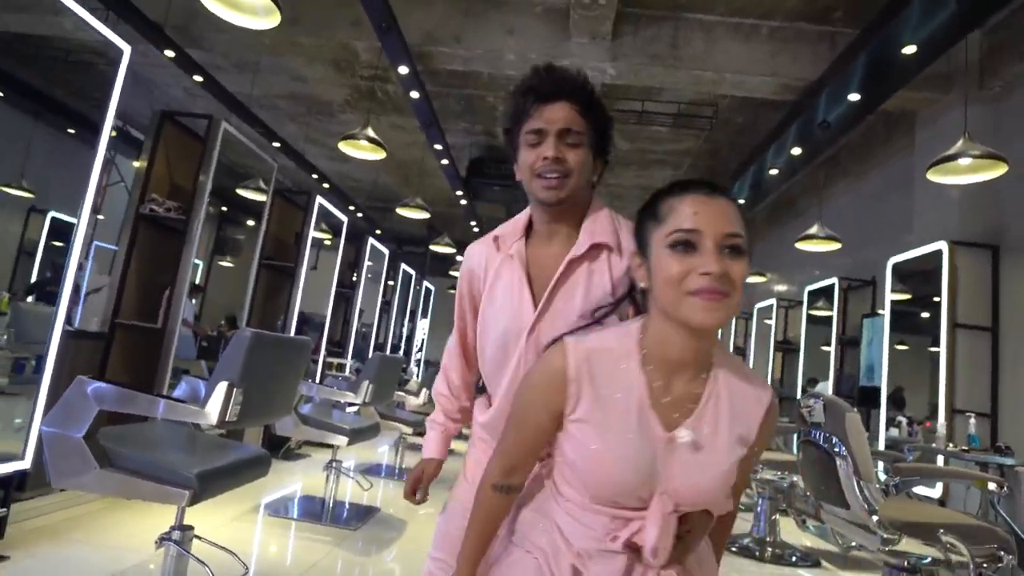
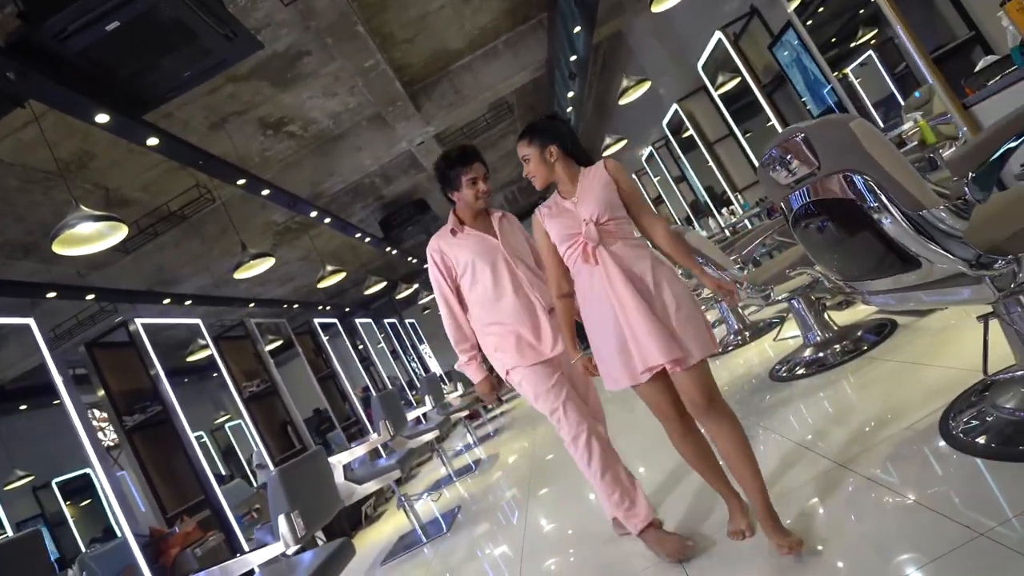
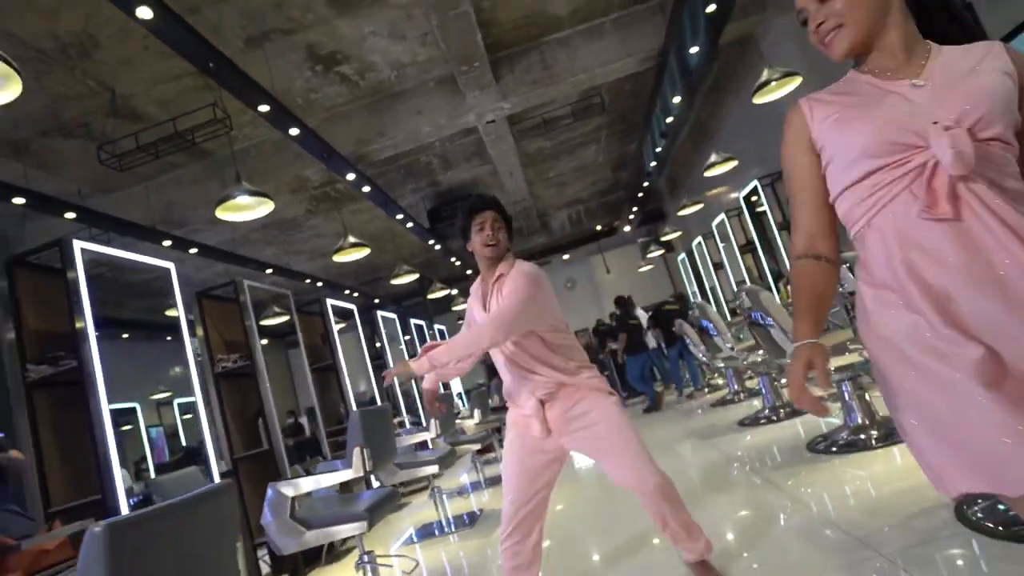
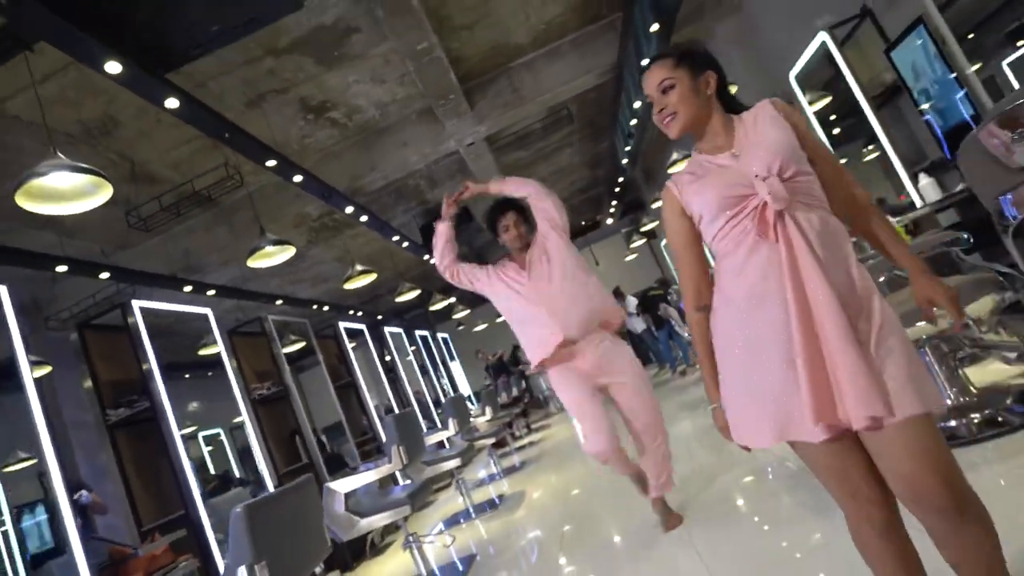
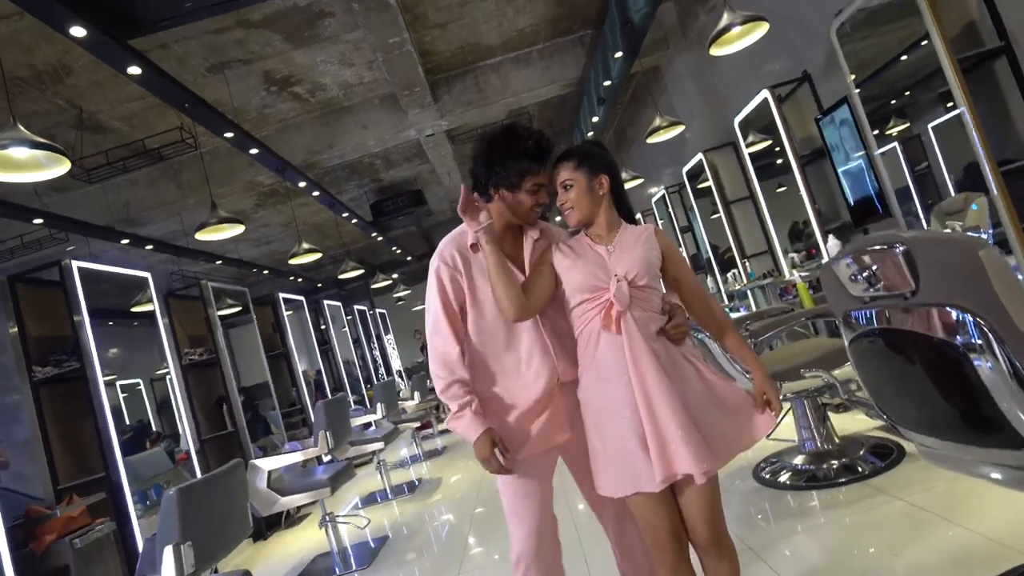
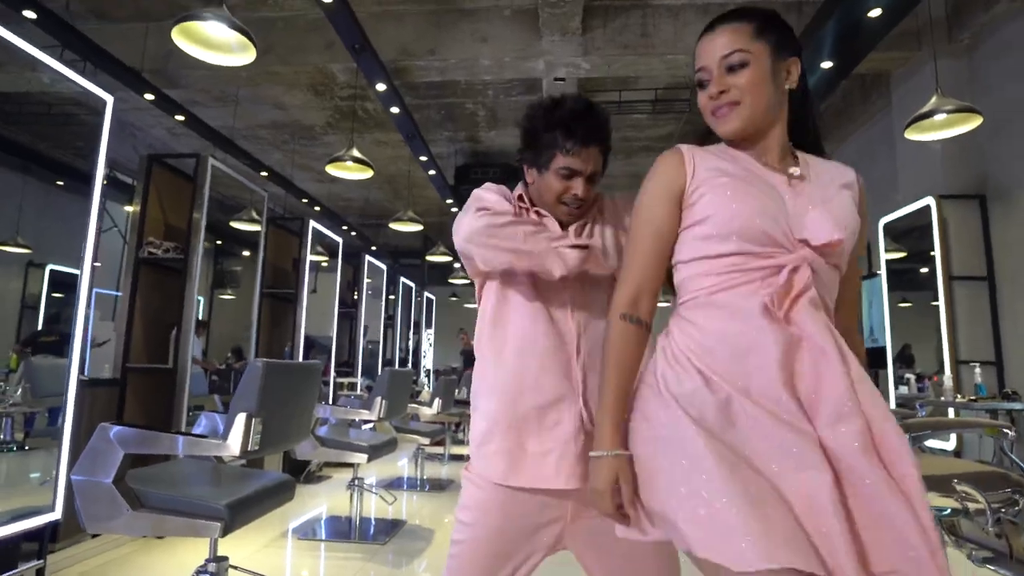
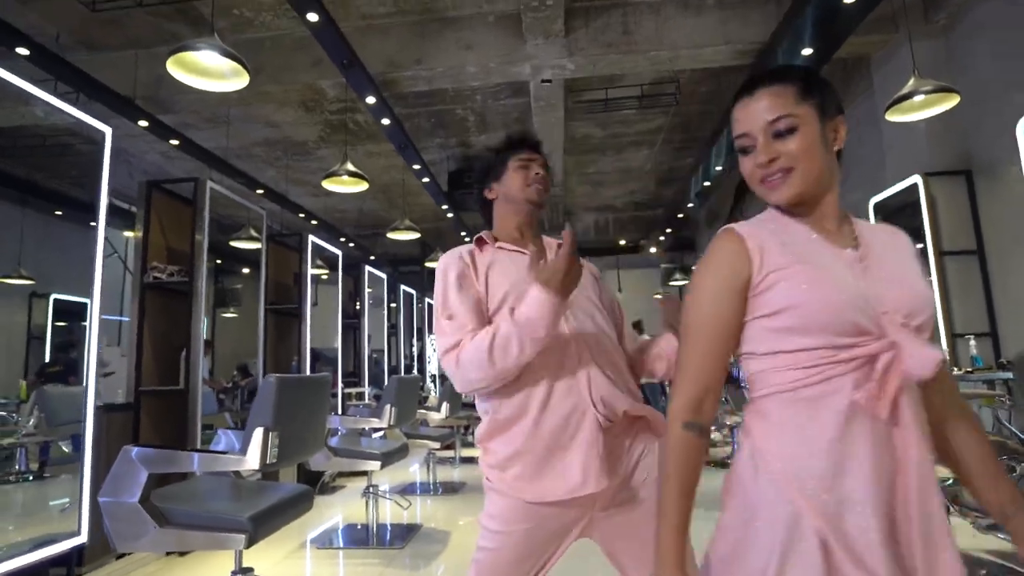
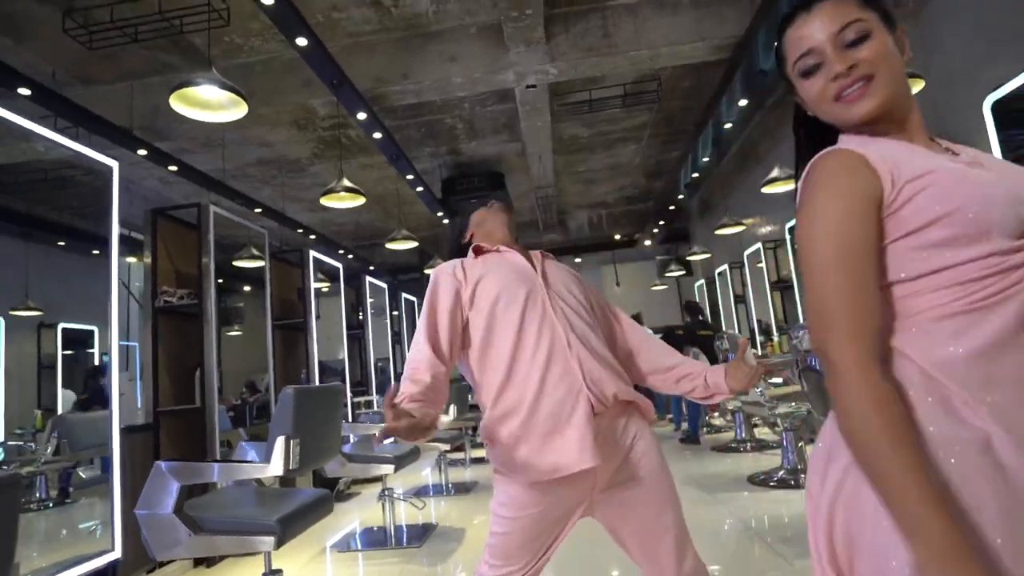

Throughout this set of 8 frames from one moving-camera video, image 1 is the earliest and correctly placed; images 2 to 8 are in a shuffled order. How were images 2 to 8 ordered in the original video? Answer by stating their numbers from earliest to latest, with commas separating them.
6, 7, 8, 3, 4, 2, 5
